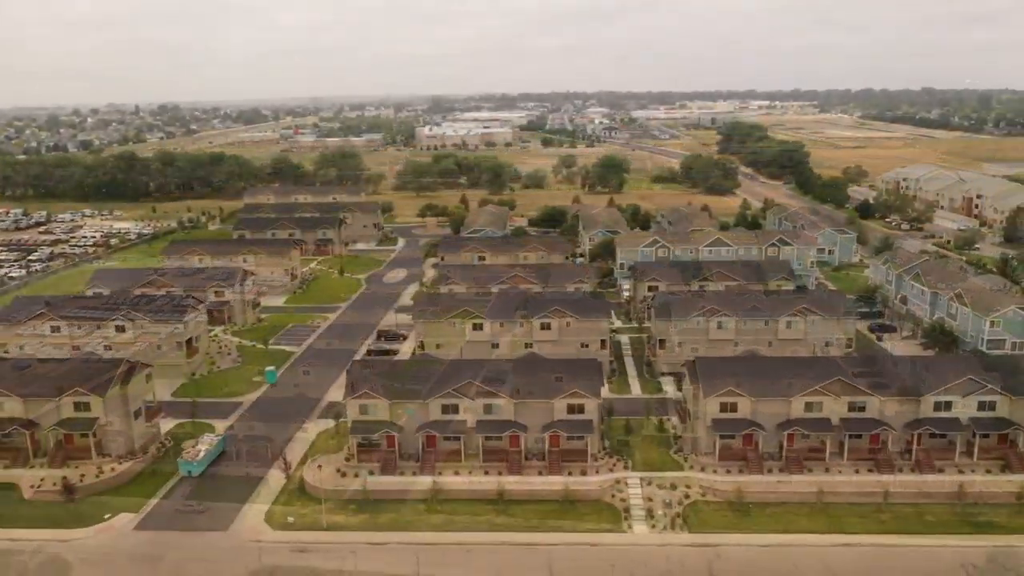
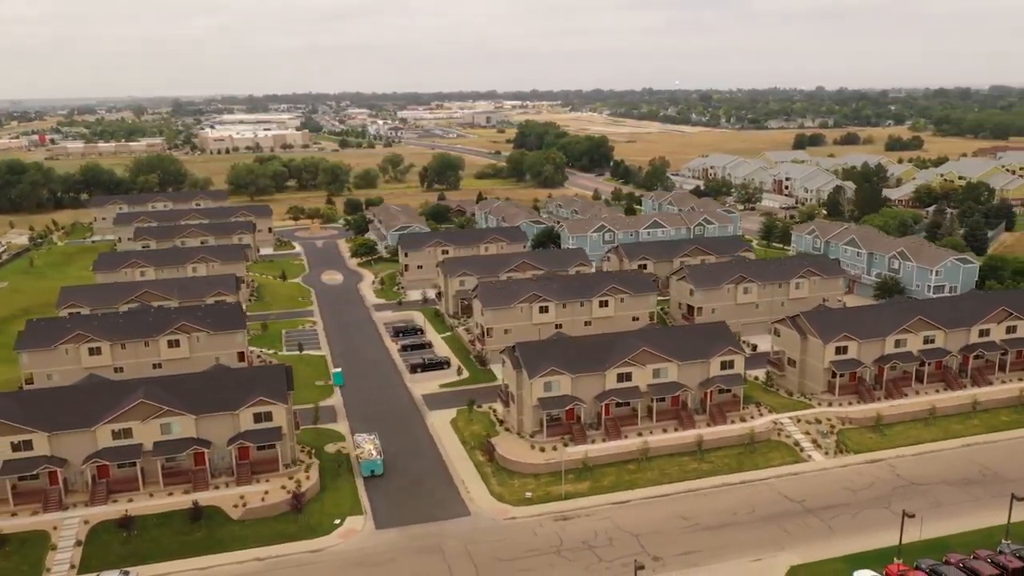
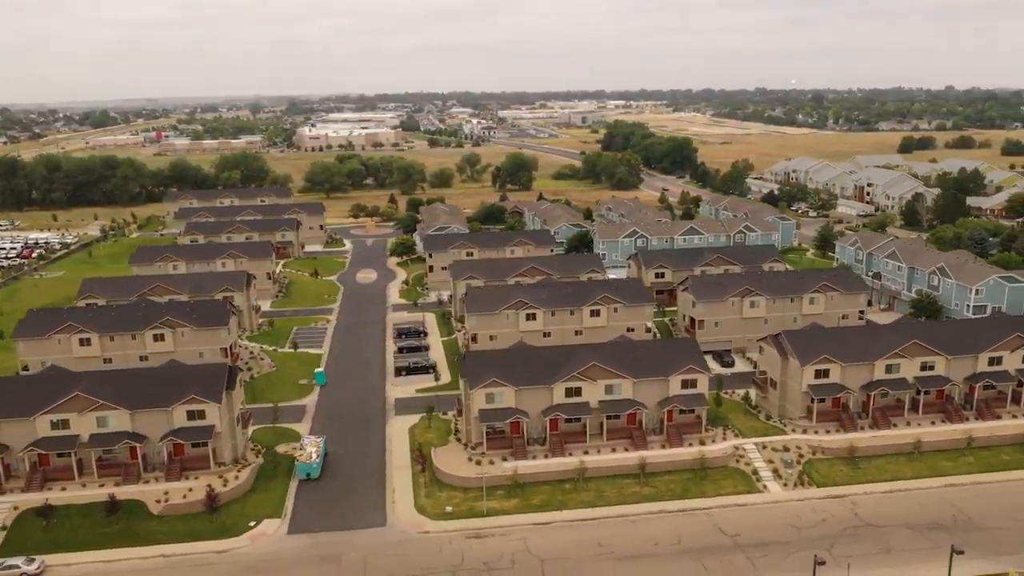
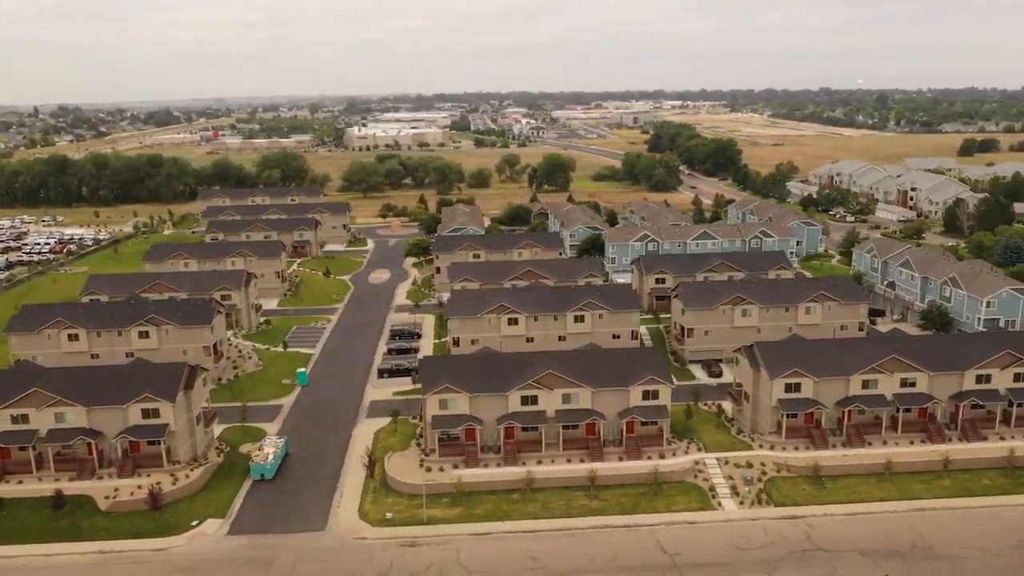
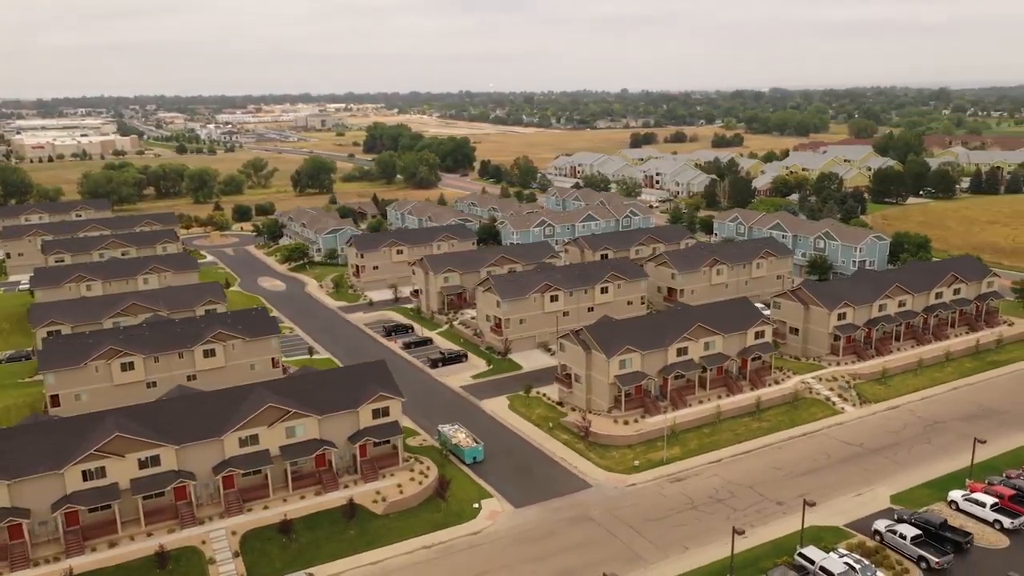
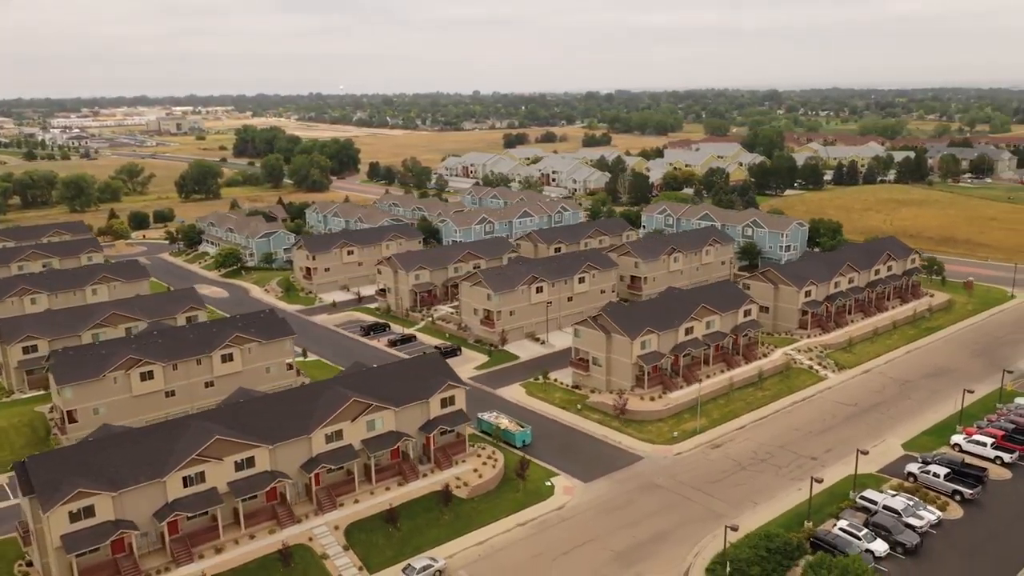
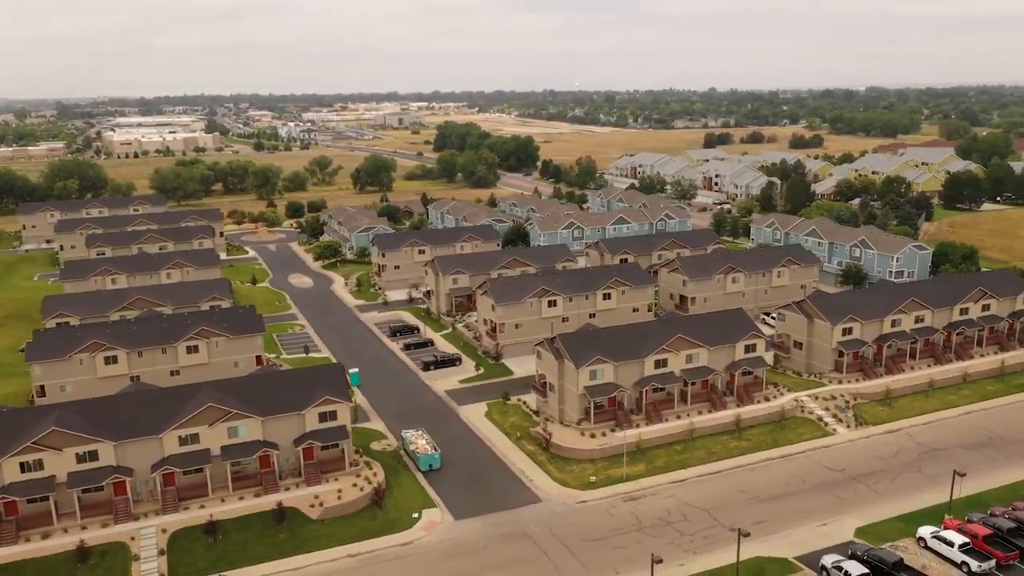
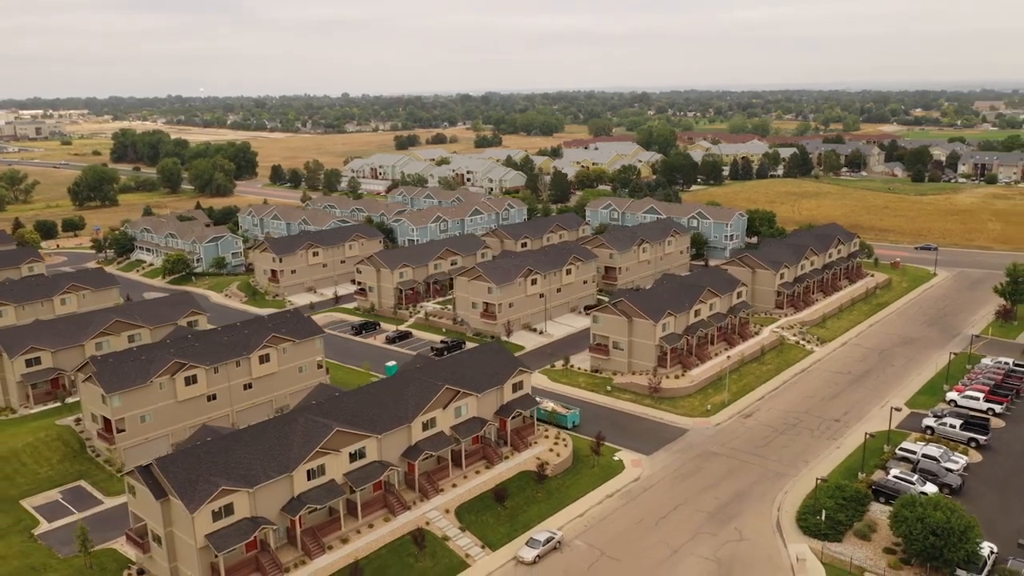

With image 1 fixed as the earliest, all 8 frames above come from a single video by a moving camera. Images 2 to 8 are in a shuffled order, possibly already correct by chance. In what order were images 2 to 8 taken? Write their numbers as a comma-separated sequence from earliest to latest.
4, 3, 2, 7, 5, 6, 8
